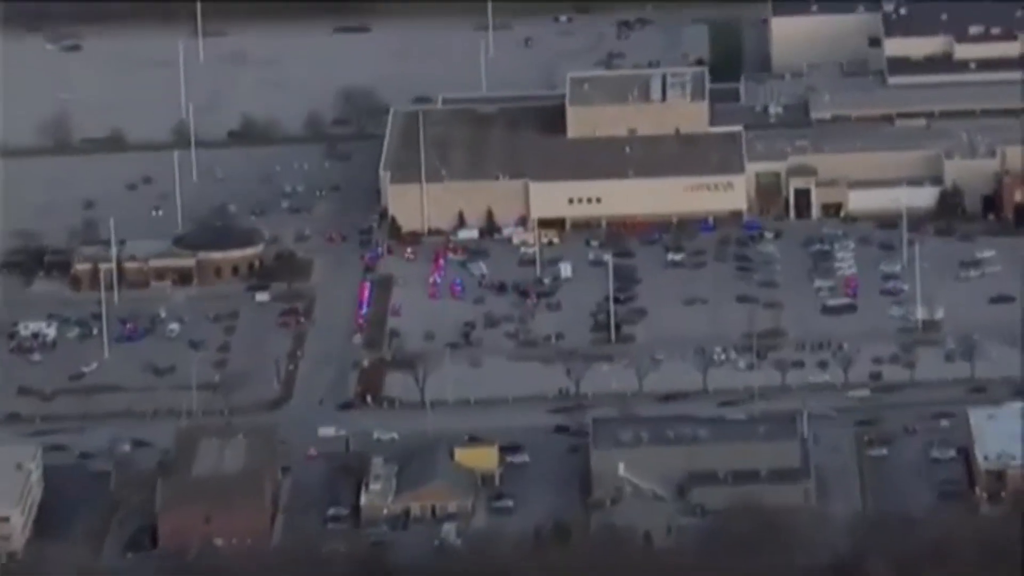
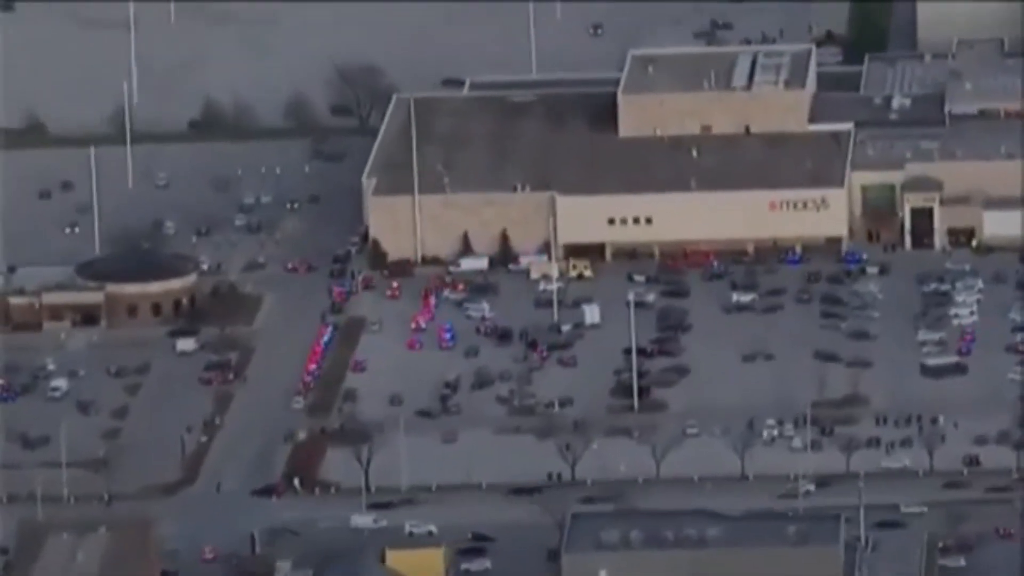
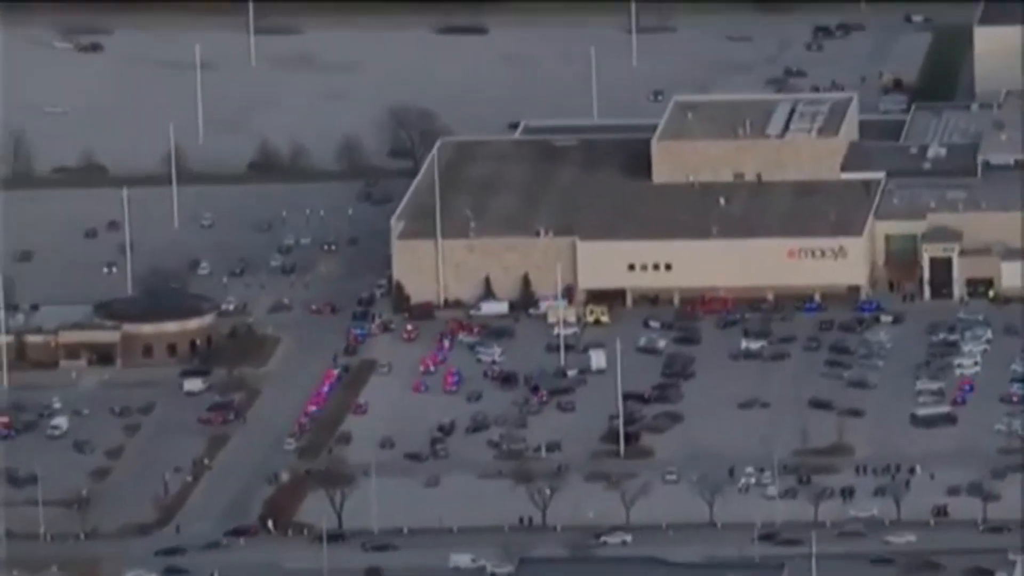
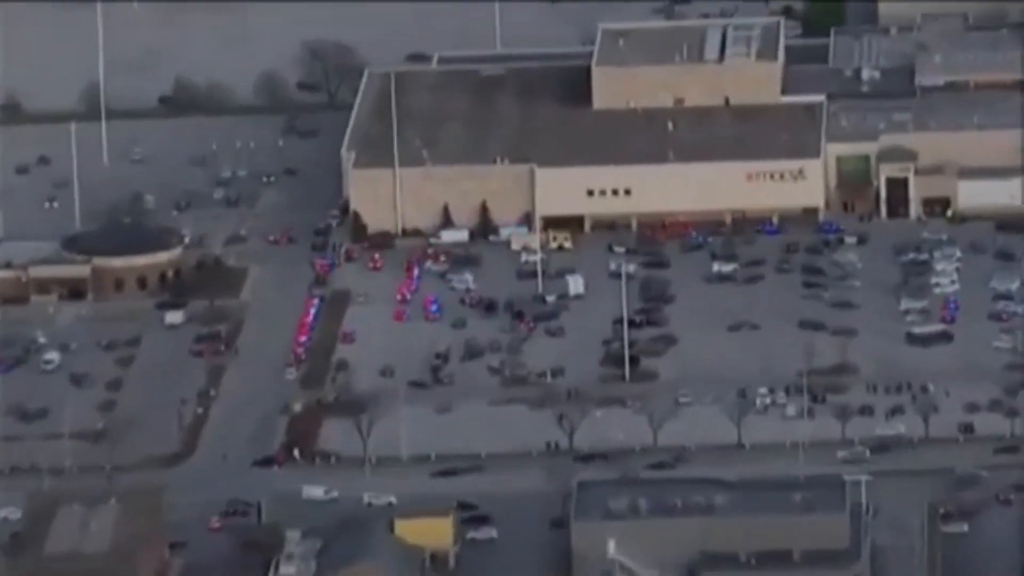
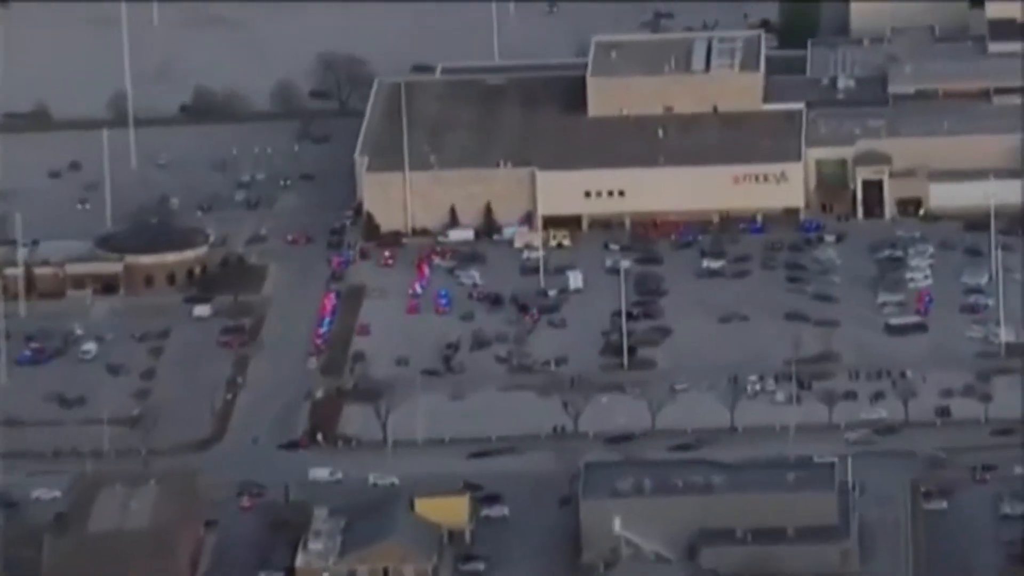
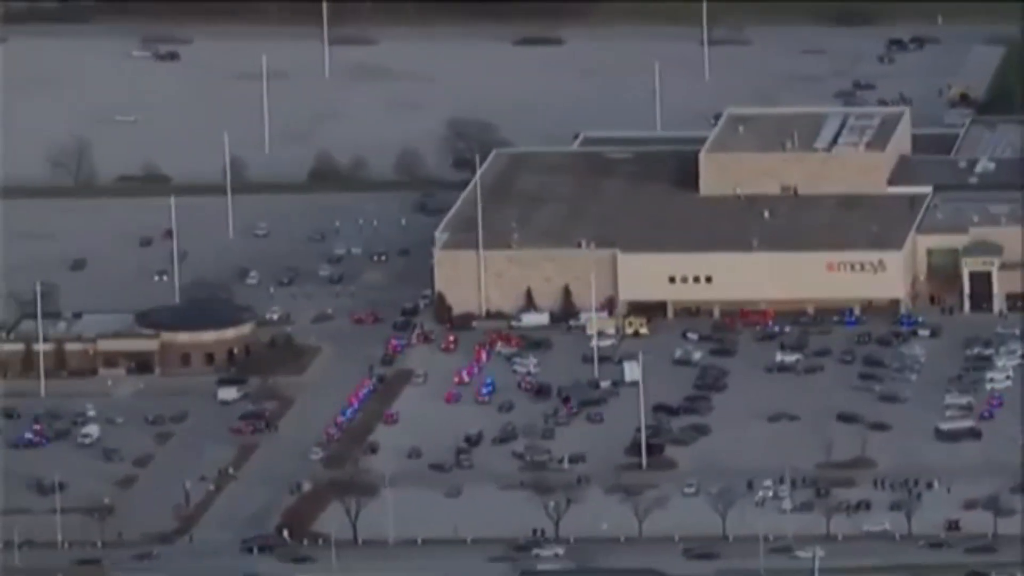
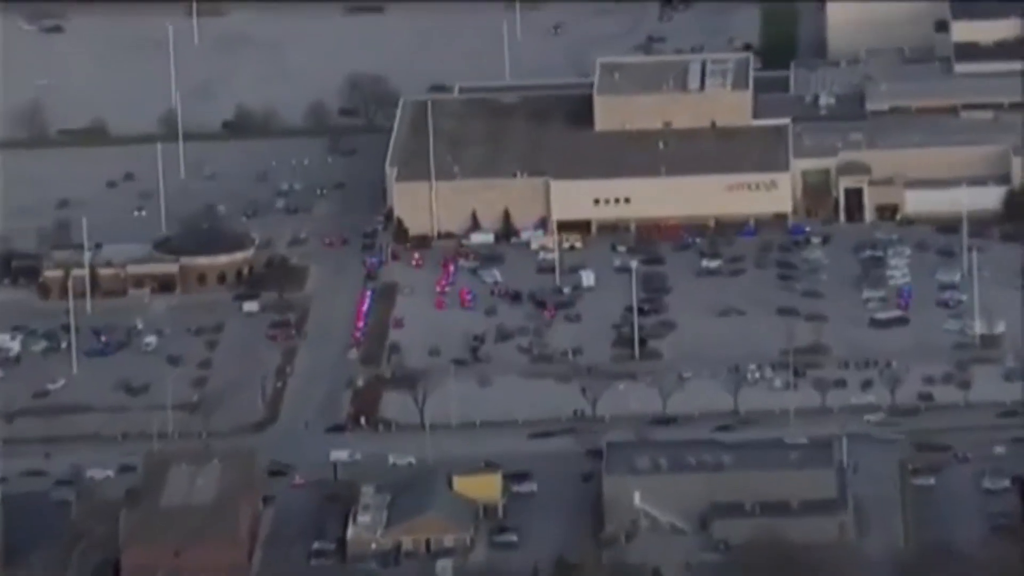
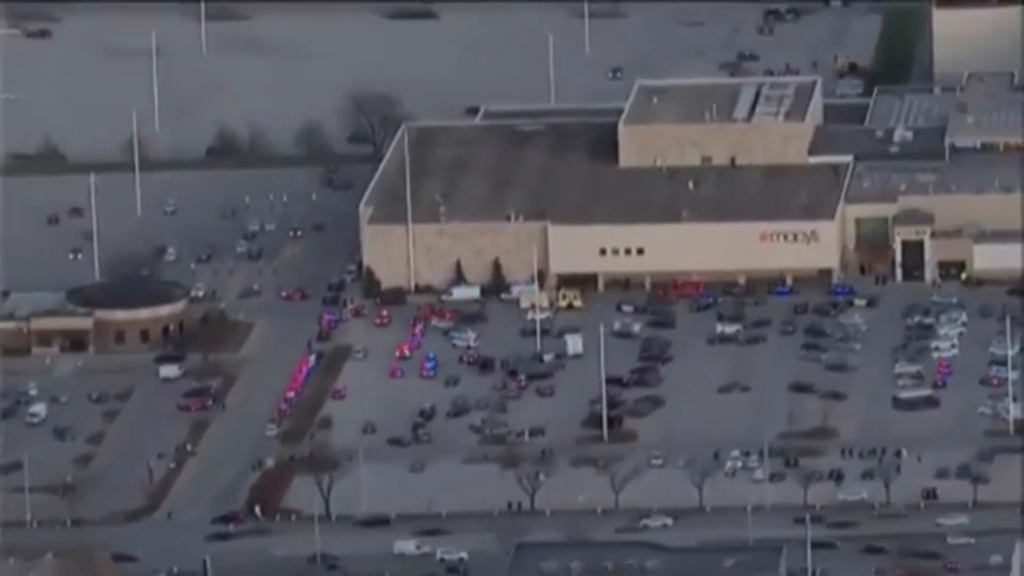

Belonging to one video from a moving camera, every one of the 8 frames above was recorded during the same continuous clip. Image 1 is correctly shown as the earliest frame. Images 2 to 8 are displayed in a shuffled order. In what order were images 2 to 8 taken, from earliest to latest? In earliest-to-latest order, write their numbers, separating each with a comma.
7, 5, 4, 2, 8, 3, 6
